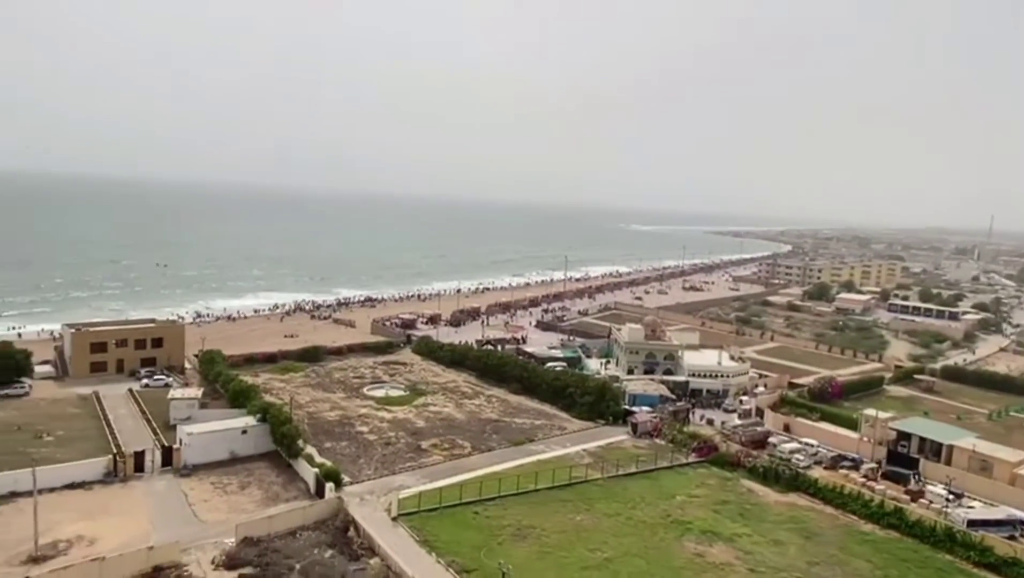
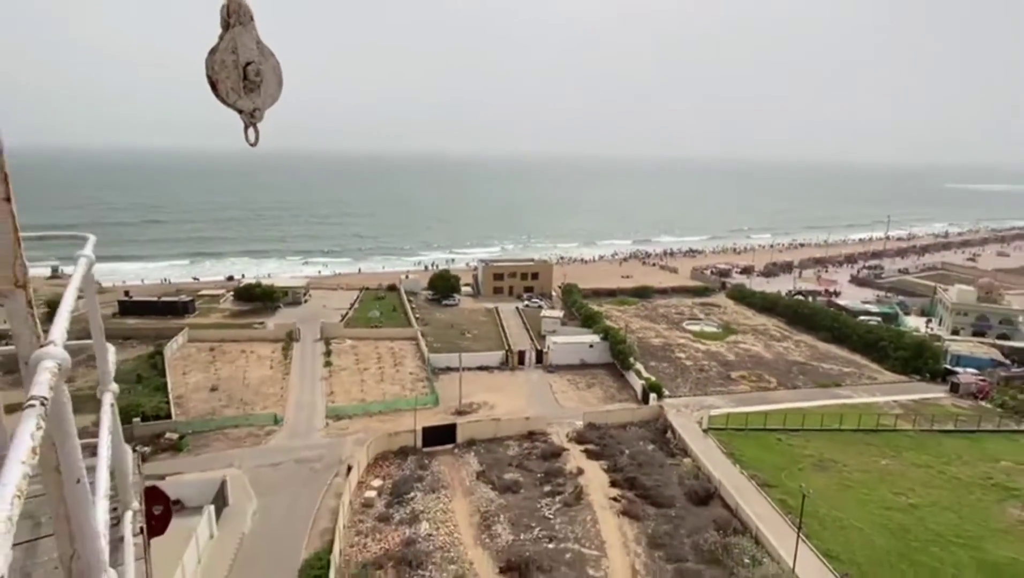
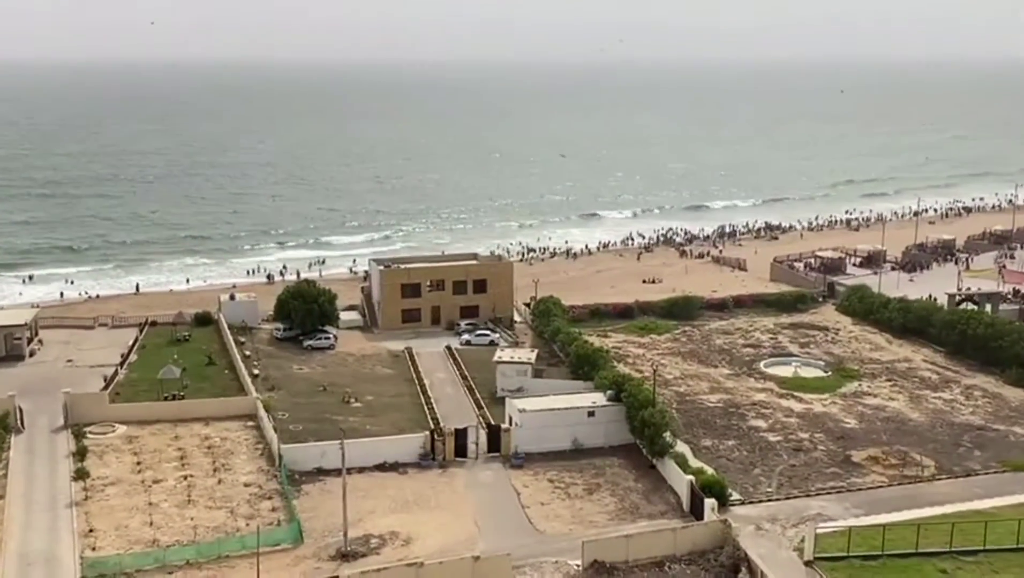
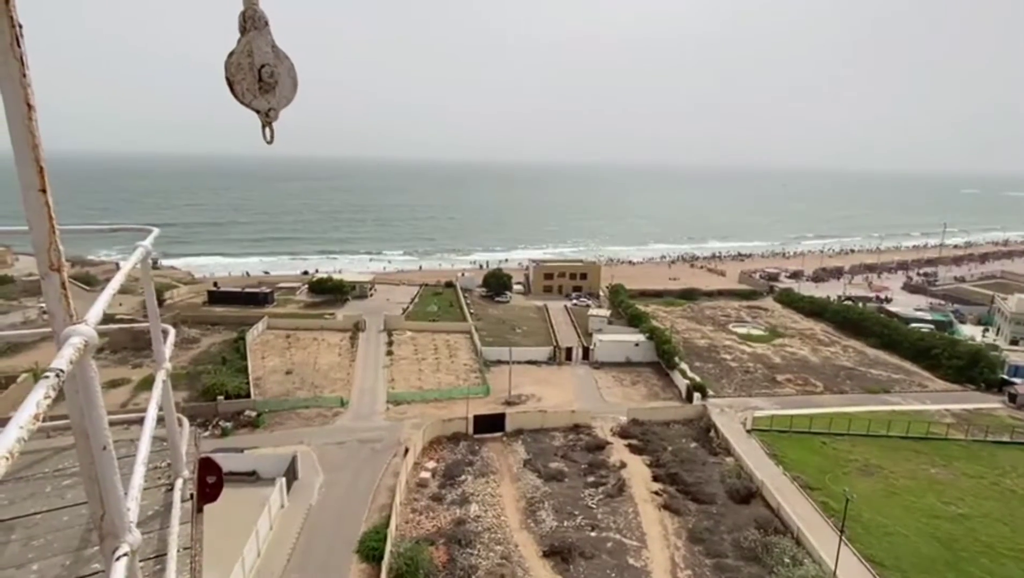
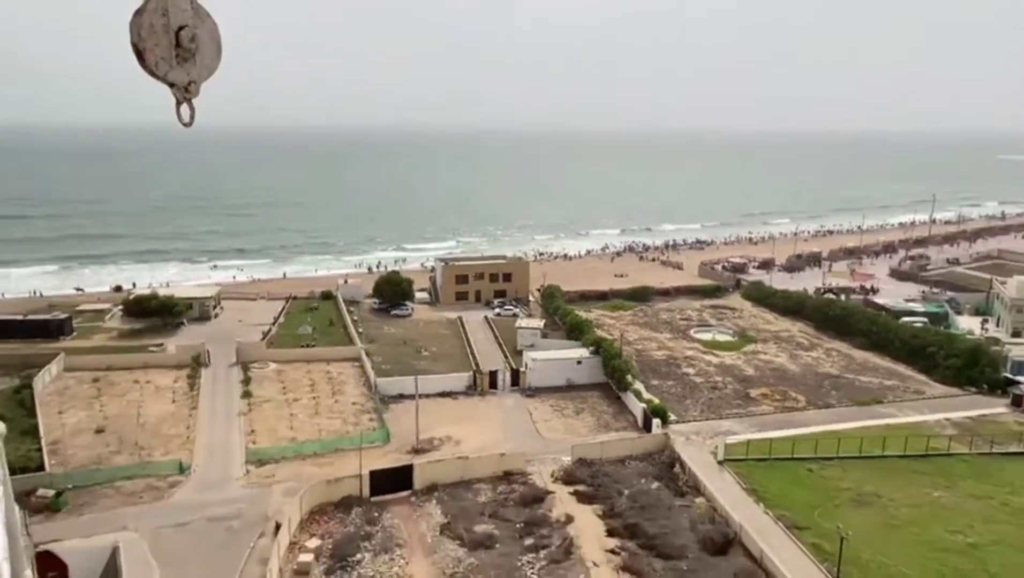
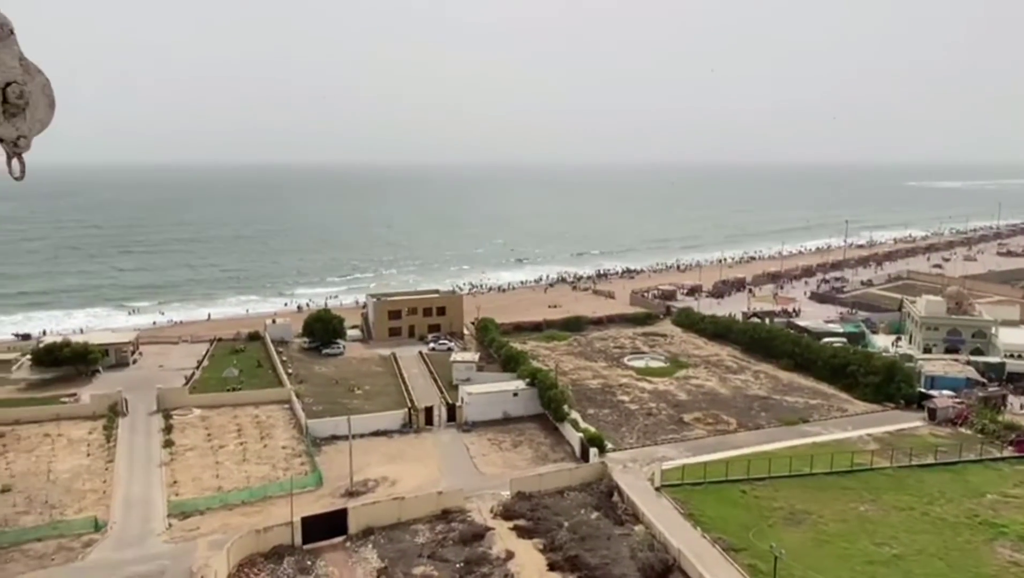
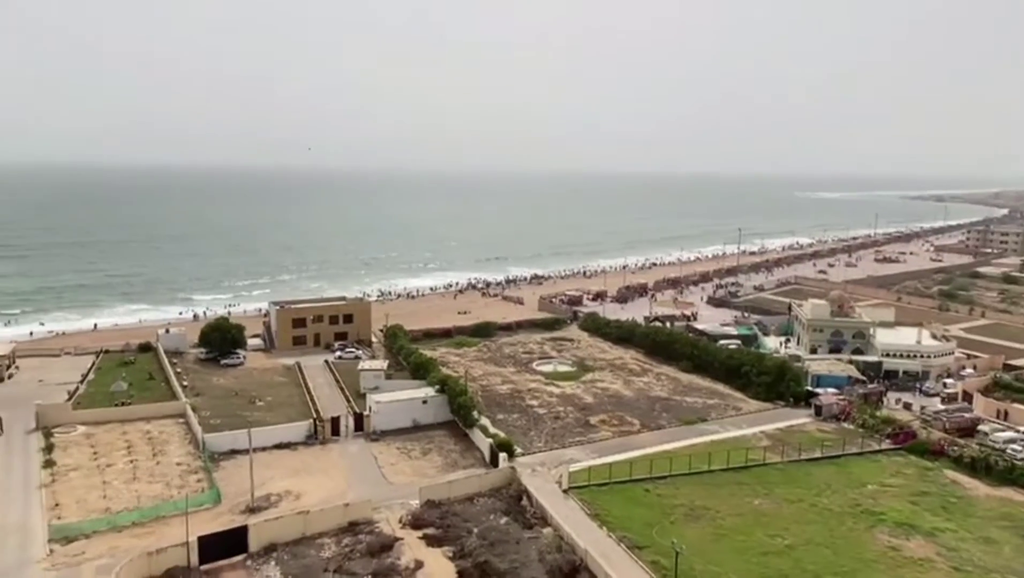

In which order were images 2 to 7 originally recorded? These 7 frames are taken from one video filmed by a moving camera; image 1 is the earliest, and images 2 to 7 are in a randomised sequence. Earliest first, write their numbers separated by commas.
7, 6, 3, 5, 2, 4
